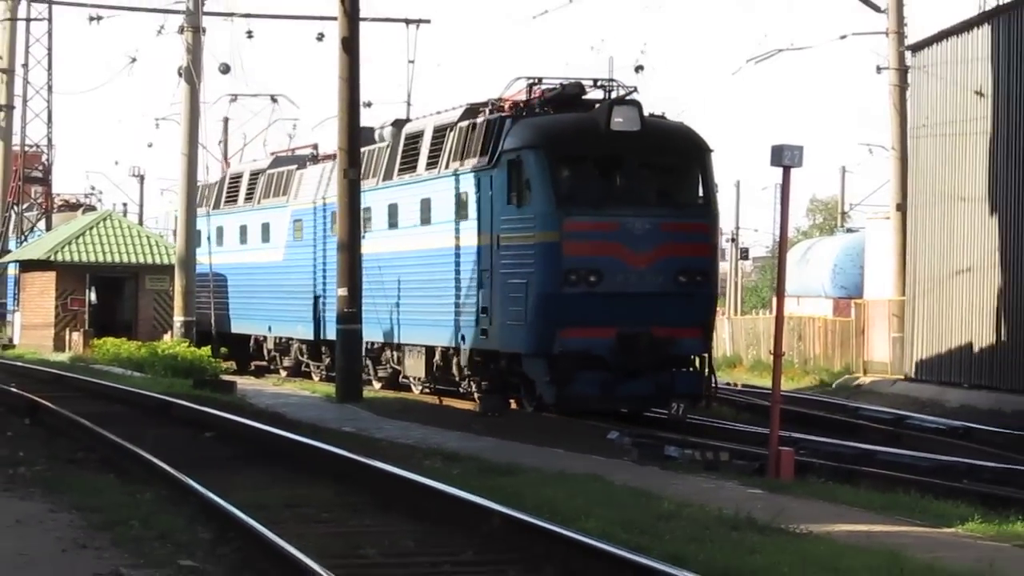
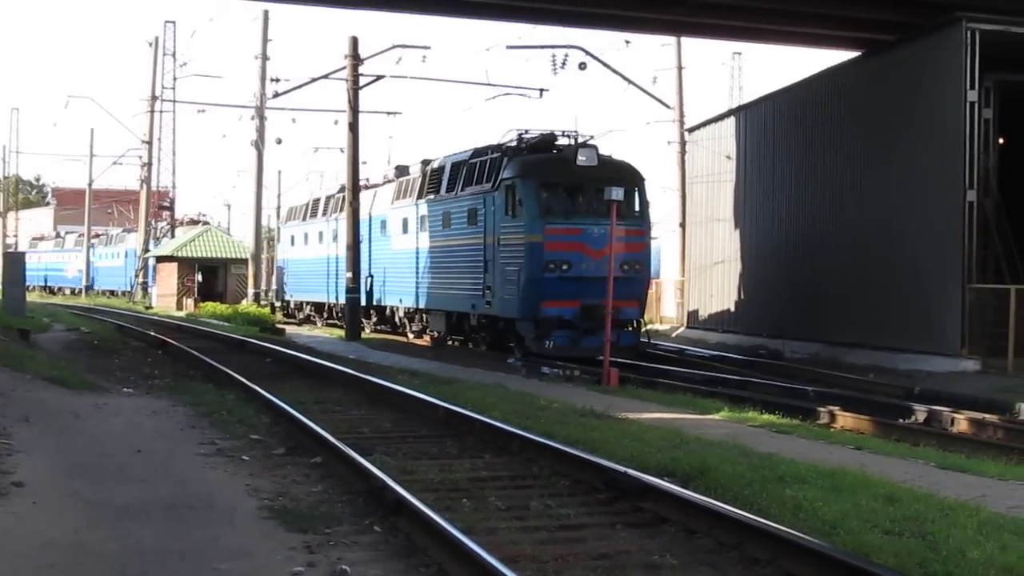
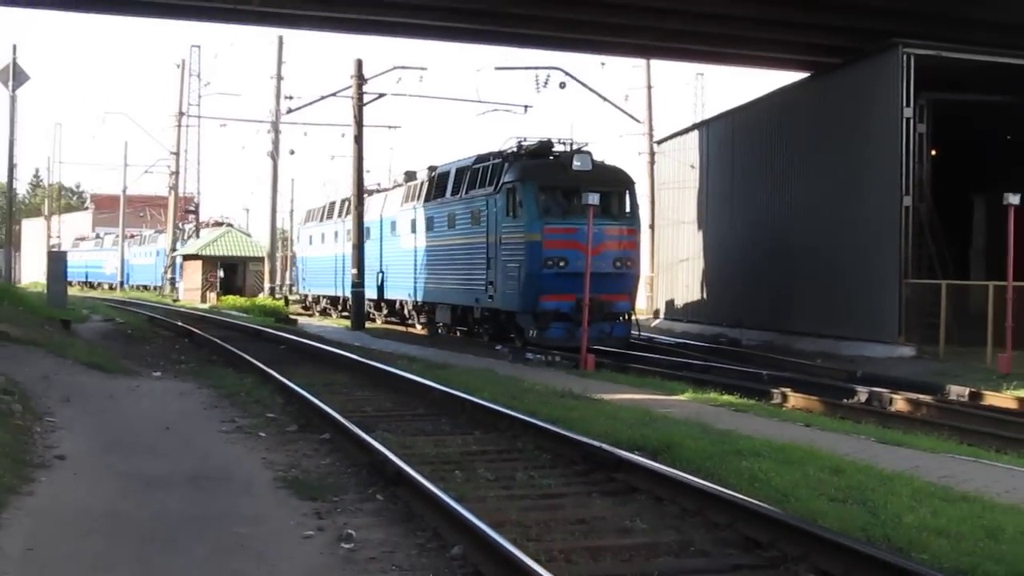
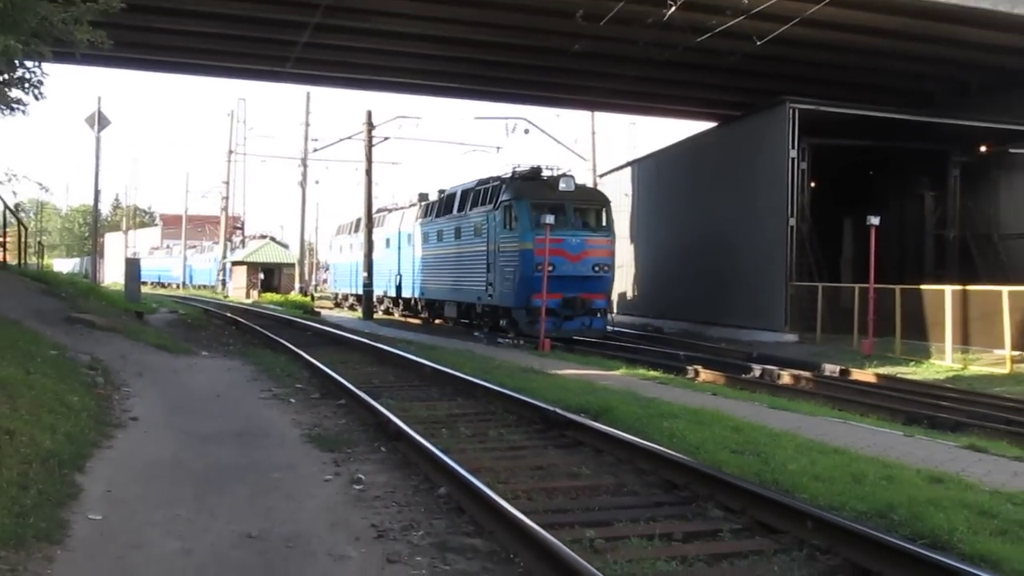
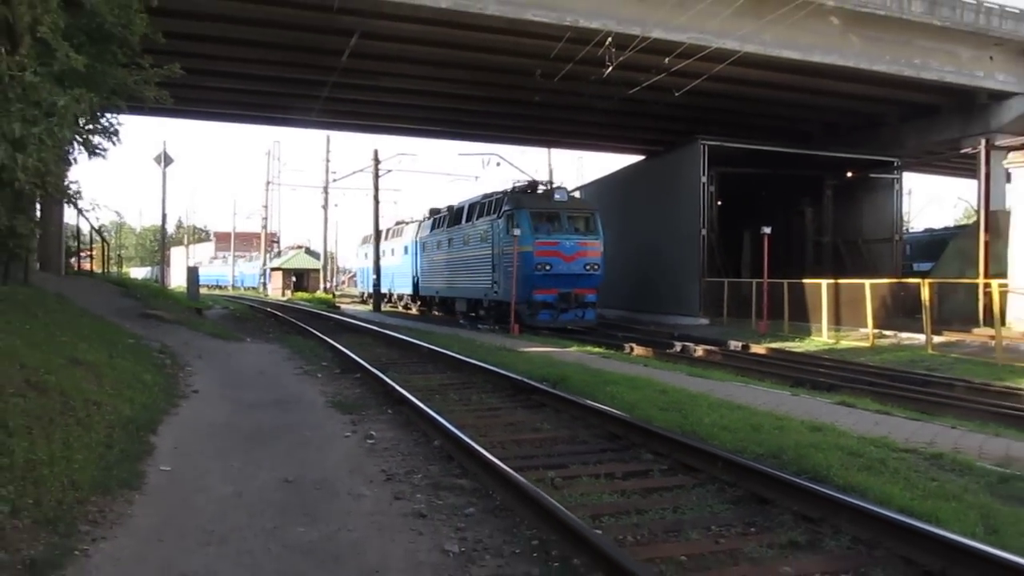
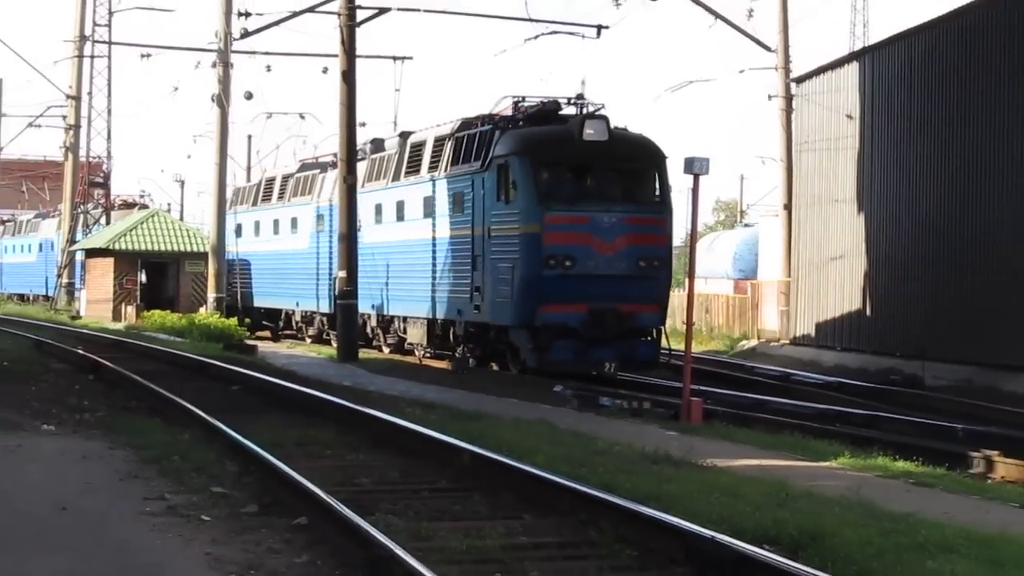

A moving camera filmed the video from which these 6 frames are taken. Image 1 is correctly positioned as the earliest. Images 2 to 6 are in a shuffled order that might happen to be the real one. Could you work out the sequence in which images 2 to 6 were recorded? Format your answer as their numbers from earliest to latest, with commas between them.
6, 2, 3, 4, 5
